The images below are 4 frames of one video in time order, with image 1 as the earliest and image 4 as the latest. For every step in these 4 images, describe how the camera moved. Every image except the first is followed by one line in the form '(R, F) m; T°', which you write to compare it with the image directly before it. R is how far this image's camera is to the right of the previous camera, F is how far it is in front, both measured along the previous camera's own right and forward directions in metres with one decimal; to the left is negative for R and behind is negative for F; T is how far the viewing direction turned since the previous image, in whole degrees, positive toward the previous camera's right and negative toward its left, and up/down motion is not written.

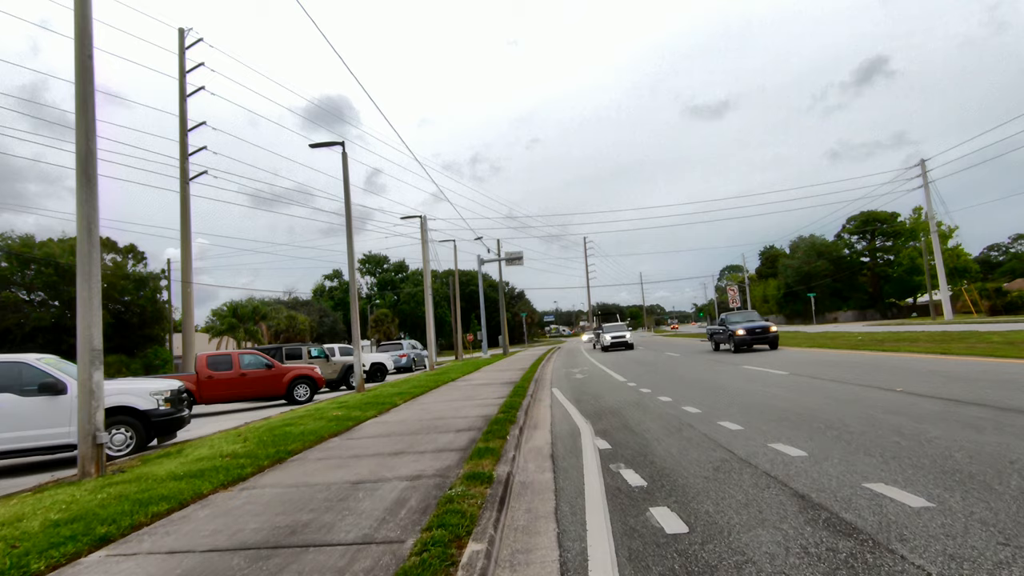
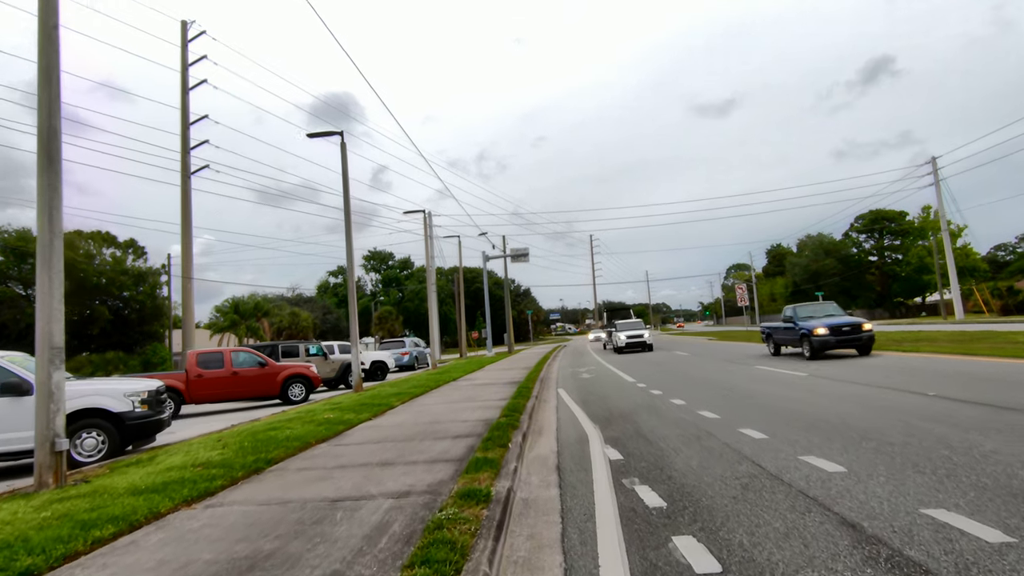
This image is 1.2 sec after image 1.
(0.0, +0.8) m; 0°
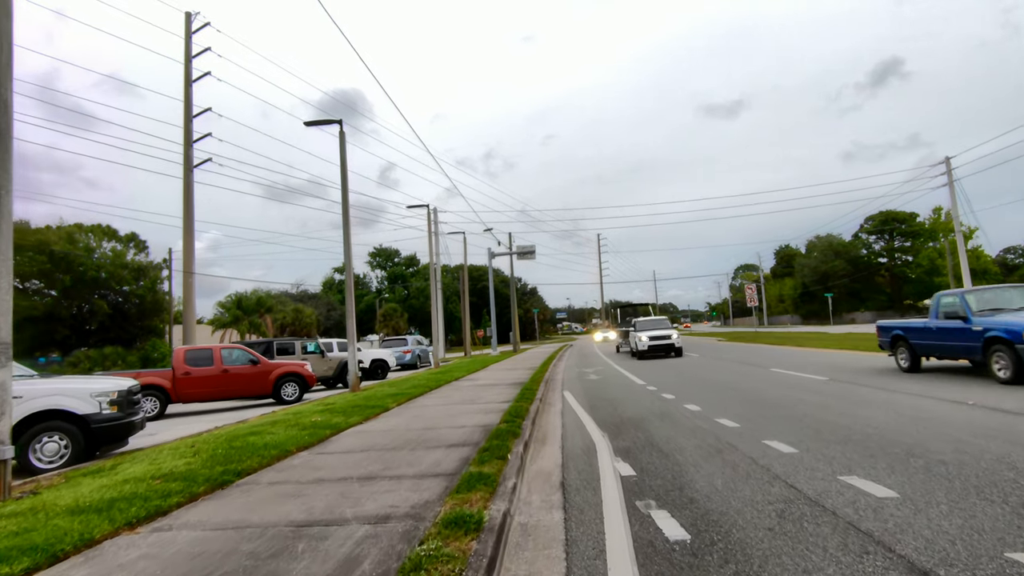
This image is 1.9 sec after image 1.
(+0.1, +0.8) m; -1°
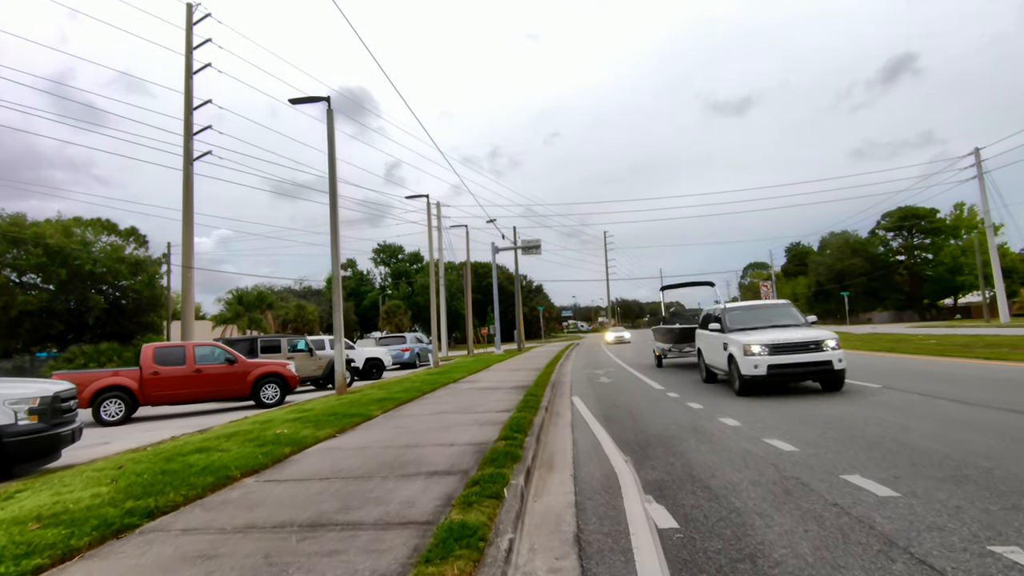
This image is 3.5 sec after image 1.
(+0.1, +1.7) m; -1°
